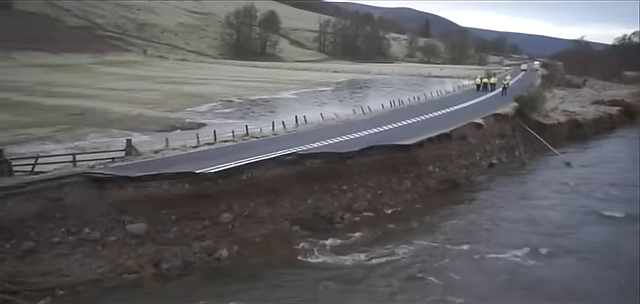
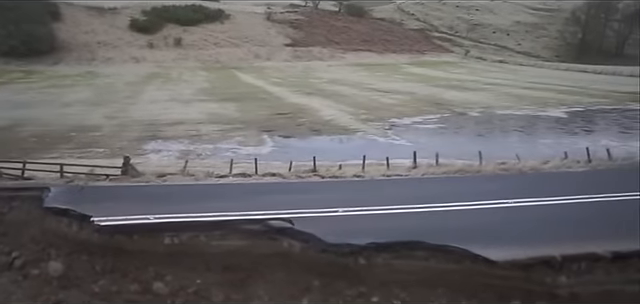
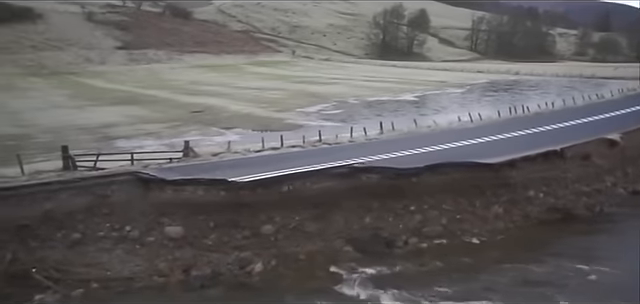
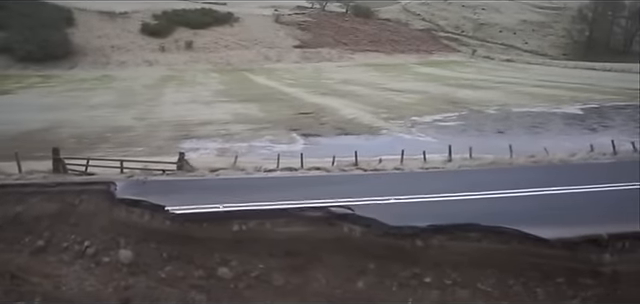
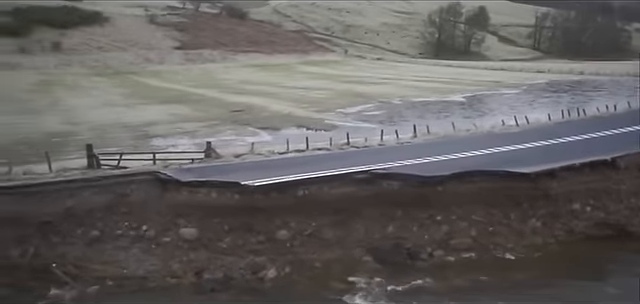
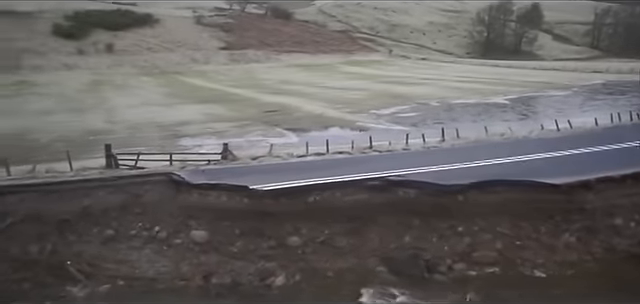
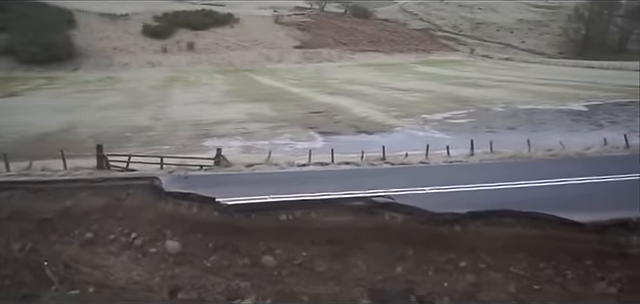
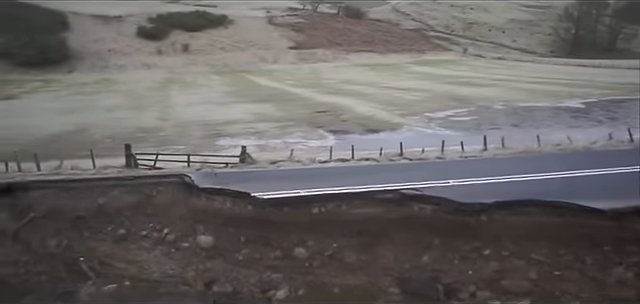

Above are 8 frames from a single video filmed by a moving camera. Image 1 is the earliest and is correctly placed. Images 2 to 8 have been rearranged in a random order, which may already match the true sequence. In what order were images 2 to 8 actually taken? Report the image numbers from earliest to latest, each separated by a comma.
3, 5, 6, 8, 7, 4, 2
